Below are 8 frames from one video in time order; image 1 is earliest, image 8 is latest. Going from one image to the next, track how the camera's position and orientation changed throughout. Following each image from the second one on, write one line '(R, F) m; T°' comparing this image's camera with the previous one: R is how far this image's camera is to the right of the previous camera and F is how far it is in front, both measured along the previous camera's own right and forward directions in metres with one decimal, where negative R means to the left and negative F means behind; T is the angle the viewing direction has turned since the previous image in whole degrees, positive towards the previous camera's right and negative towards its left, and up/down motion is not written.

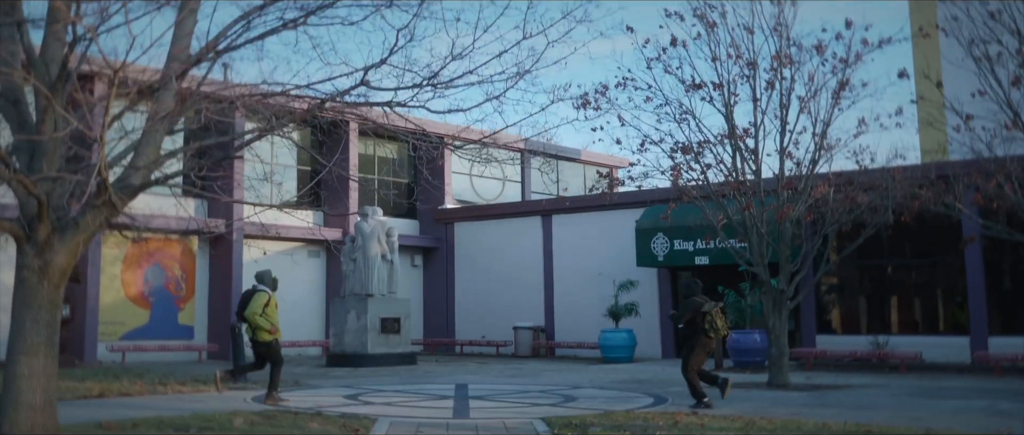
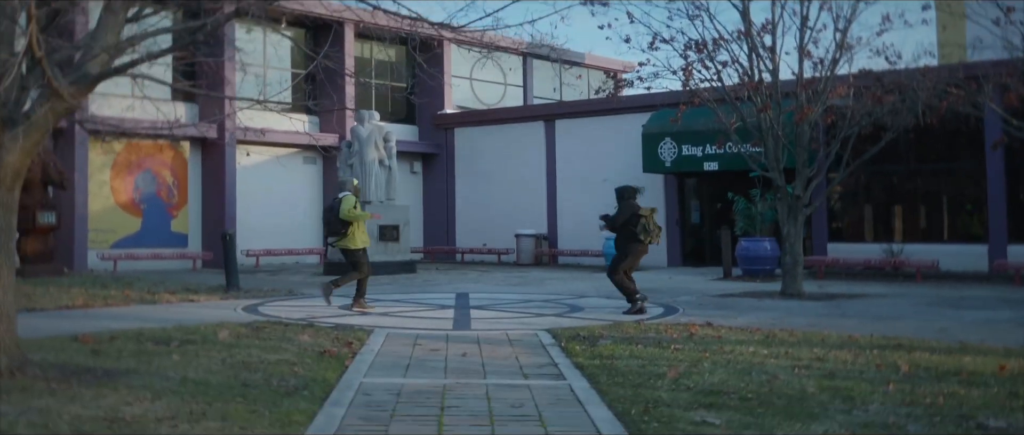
(0.0, +0.8) m; 0°
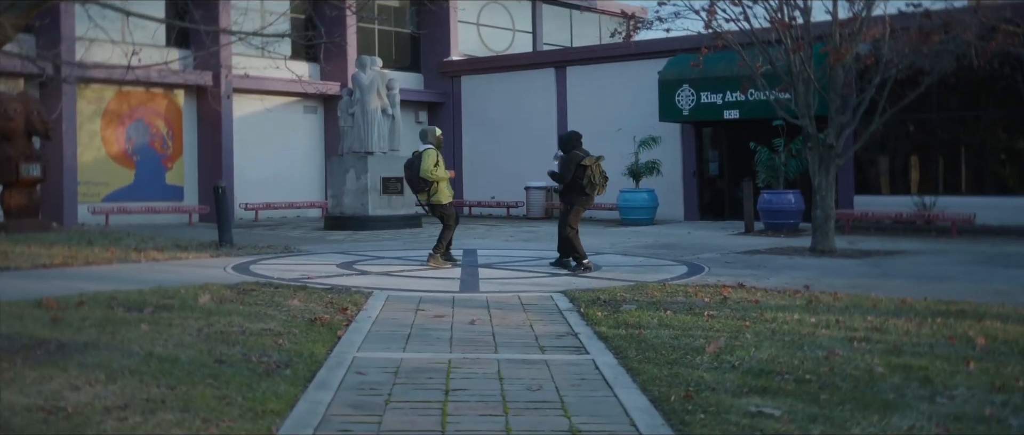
(-0.1, +1.1) m; 0°
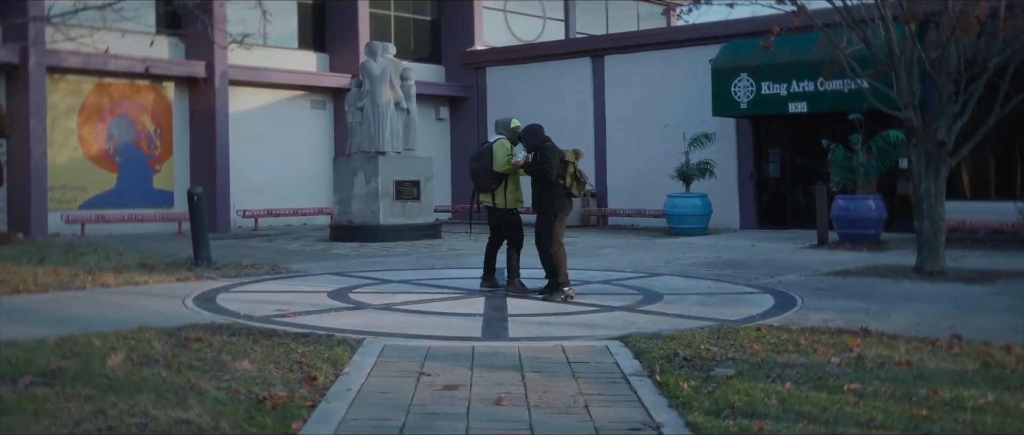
(-0.1, +2.8) m; -1°
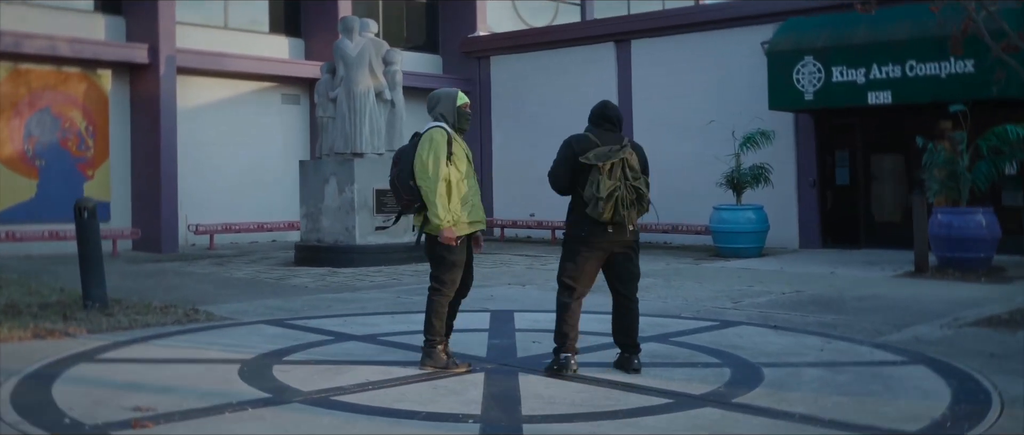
(-0.1, +3.8) m; 0°
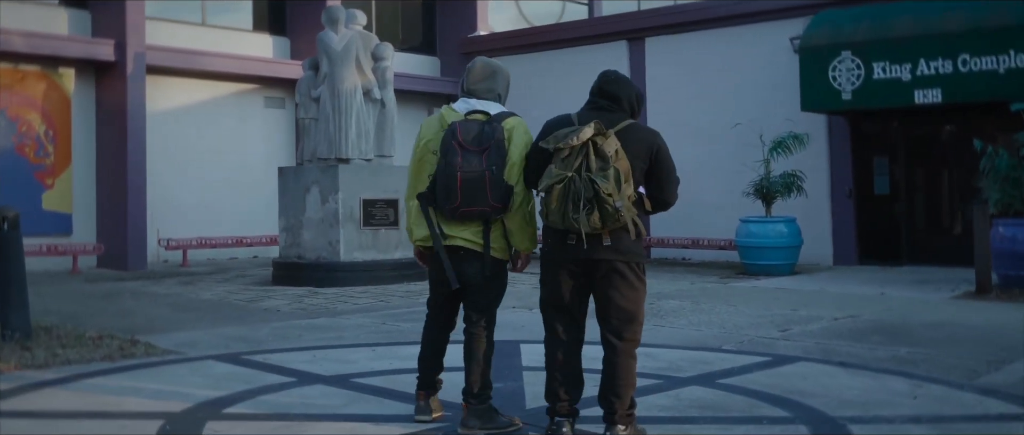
(0.0, +1.6) m; 0°
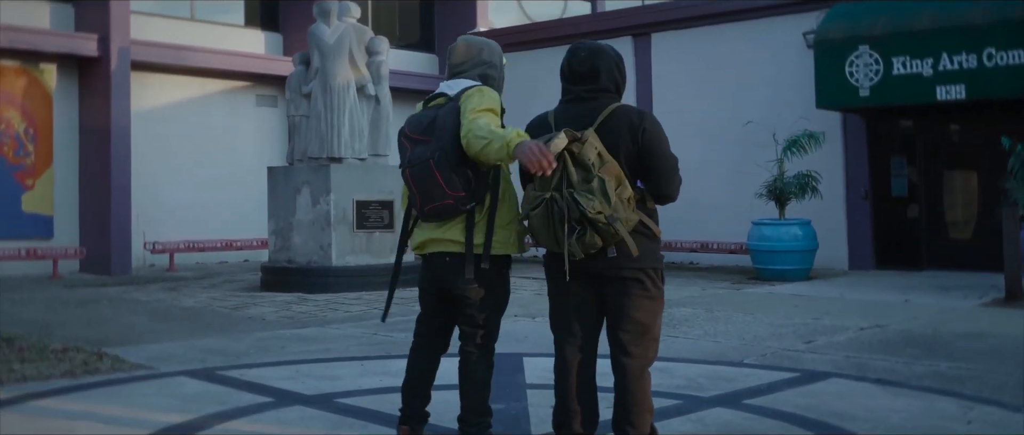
(0.0, +0.7) m; 0°
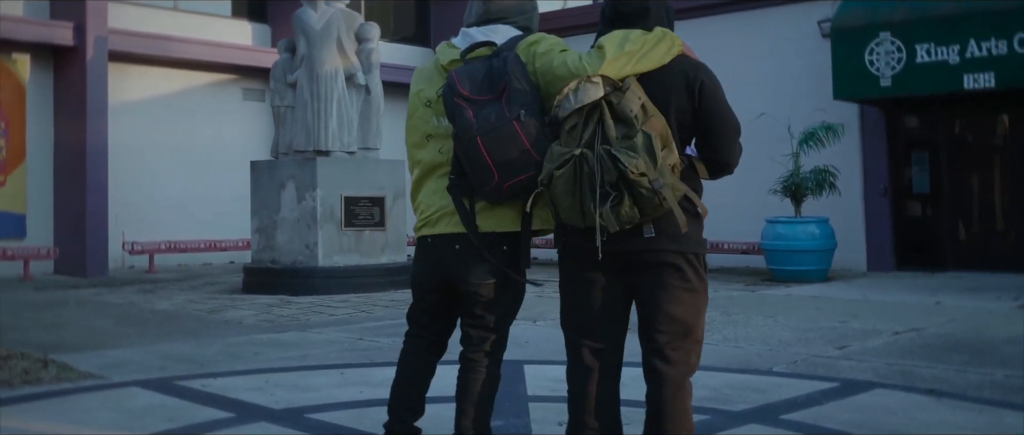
(0.0, +0.8) m; 0°
